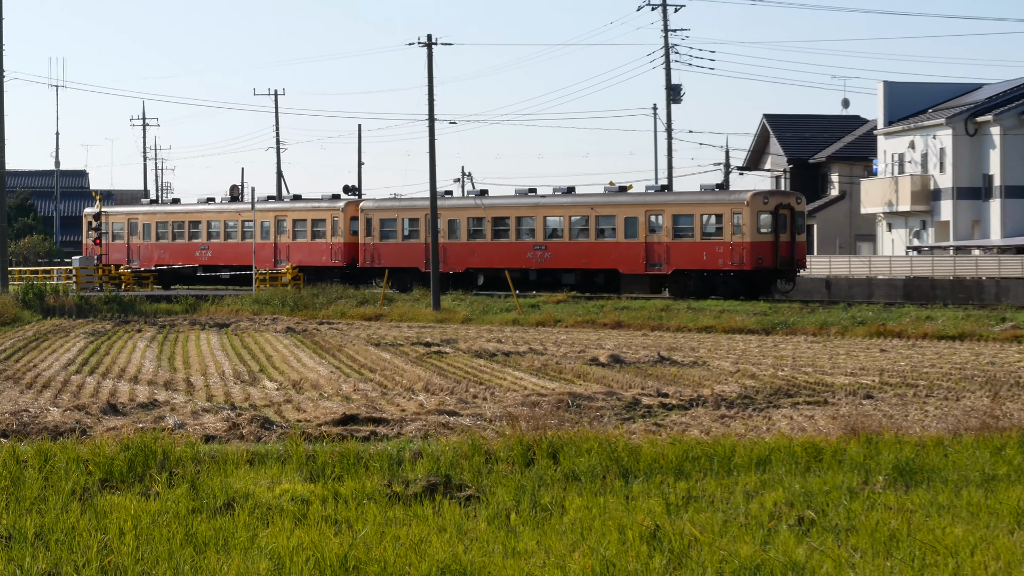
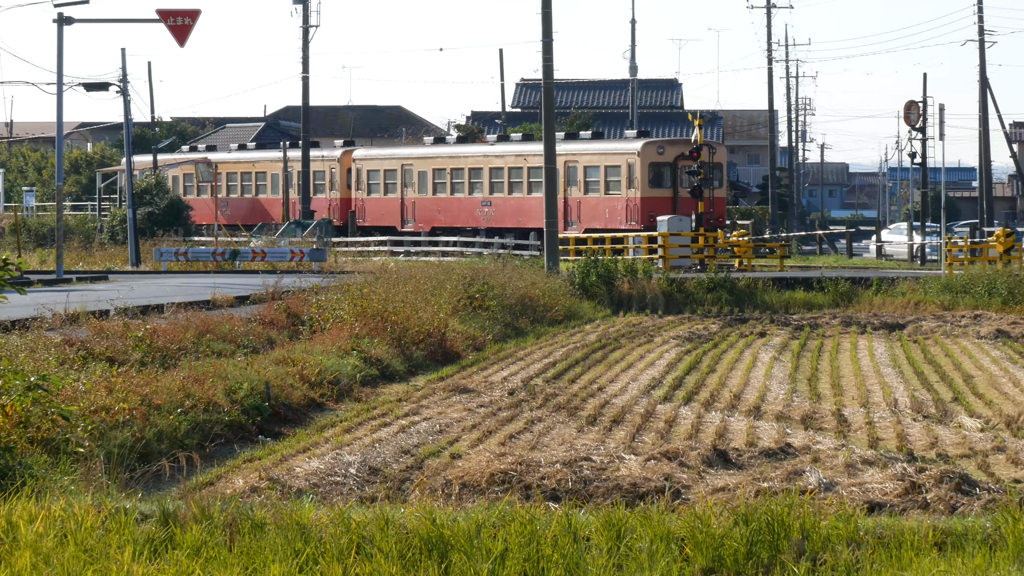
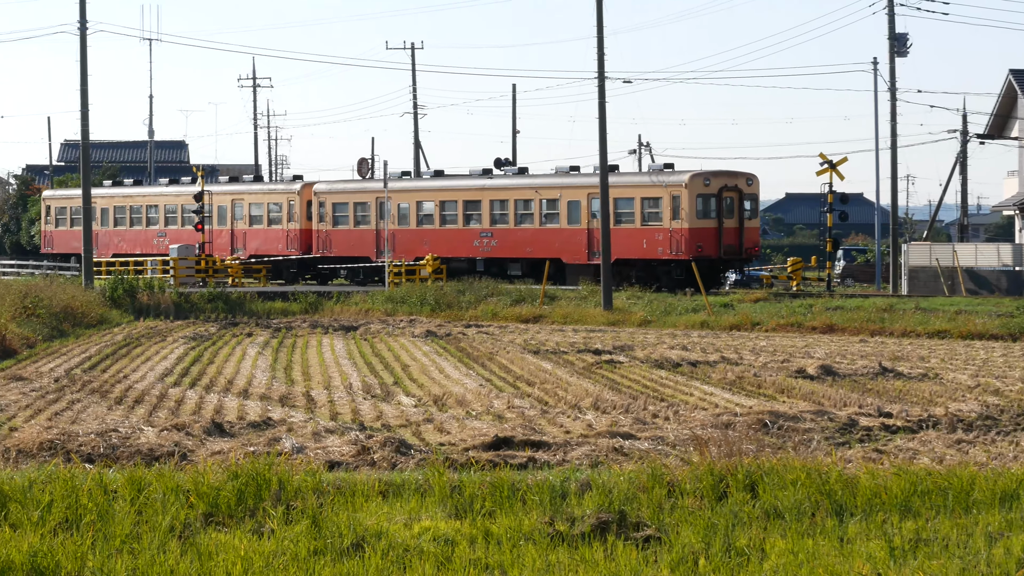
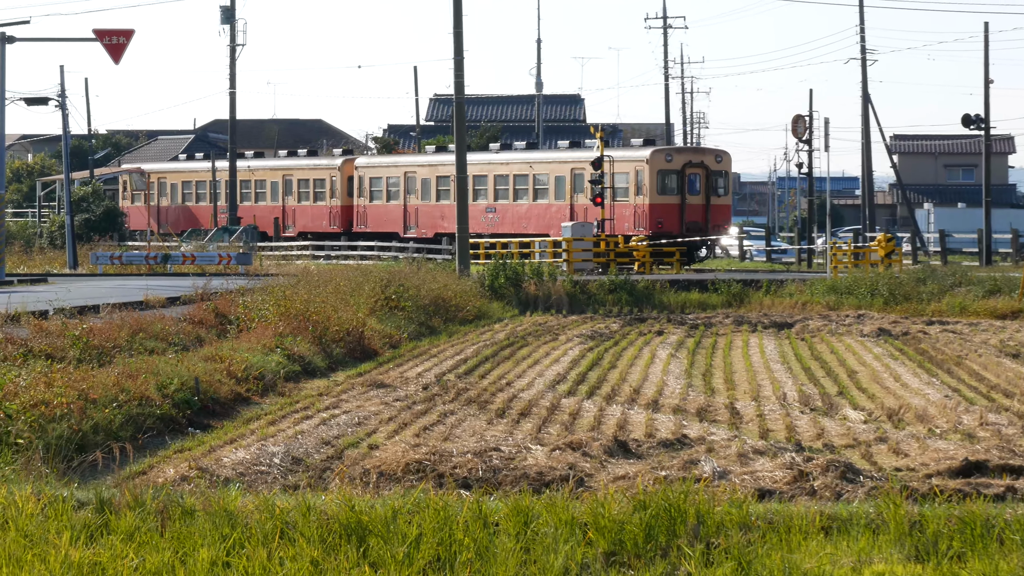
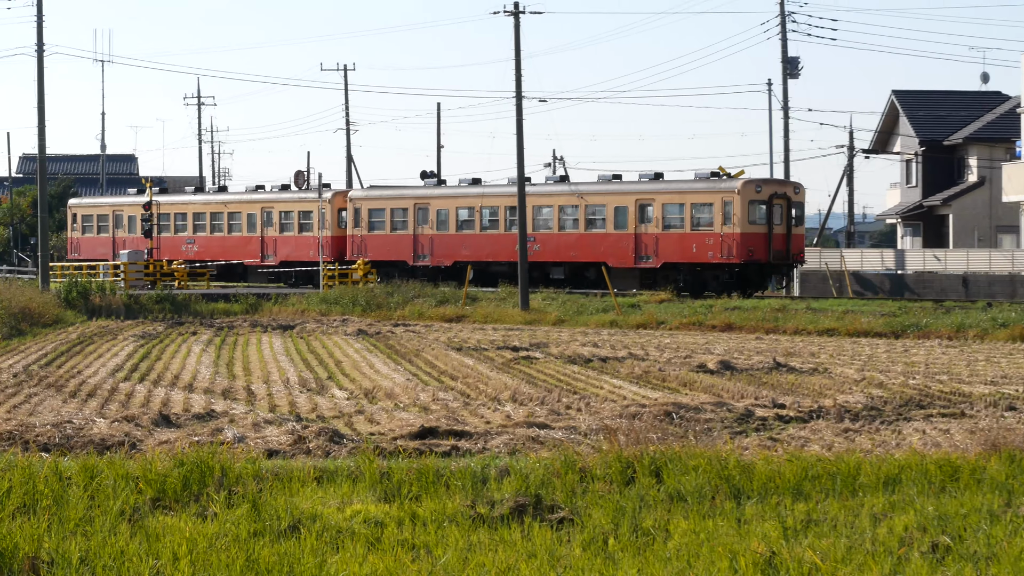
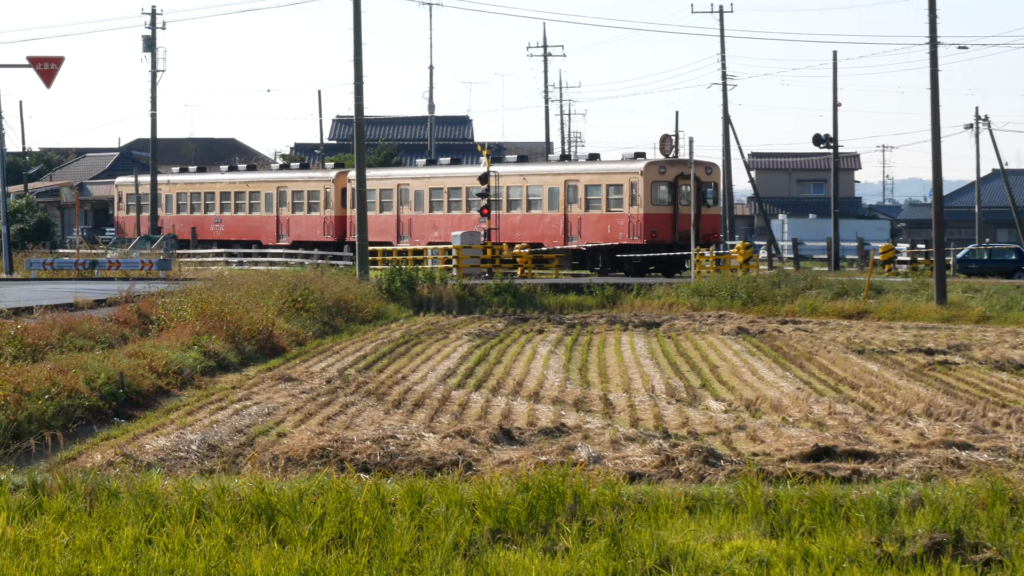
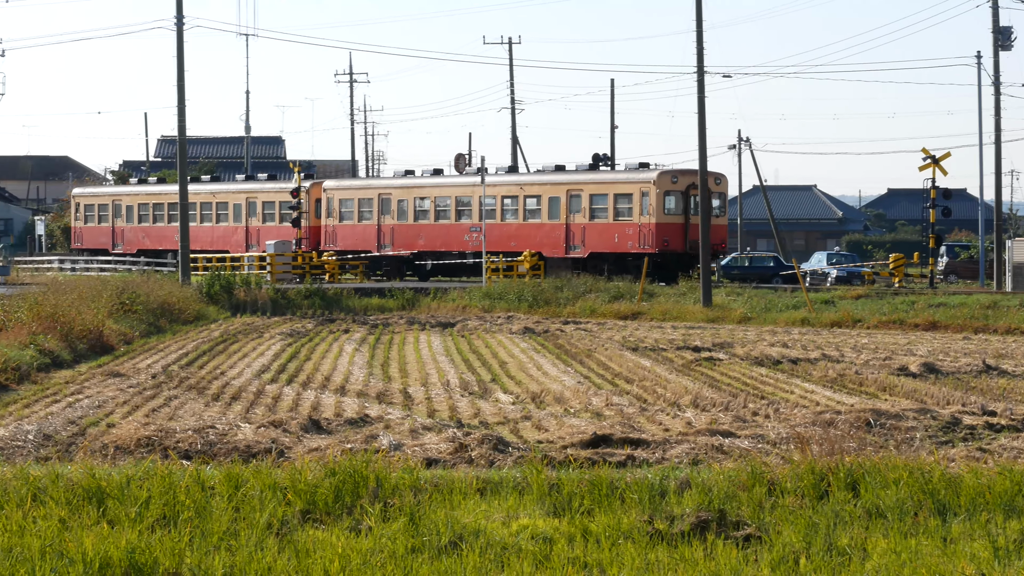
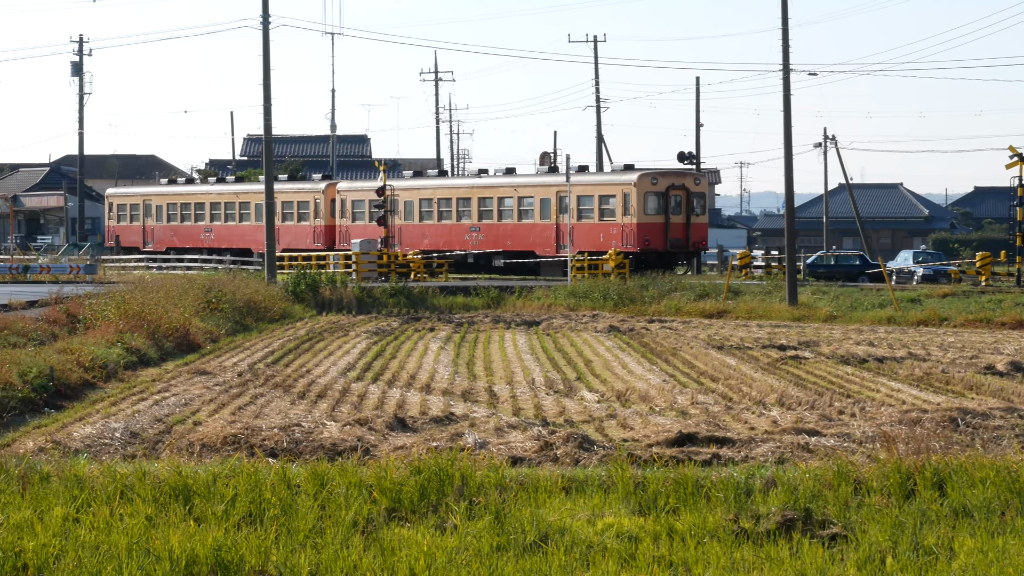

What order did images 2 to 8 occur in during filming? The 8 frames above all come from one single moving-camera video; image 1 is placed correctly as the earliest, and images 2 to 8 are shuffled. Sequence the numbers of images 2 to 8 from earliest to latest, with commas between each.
5, 3, 7, 8, 6, 4, 2
